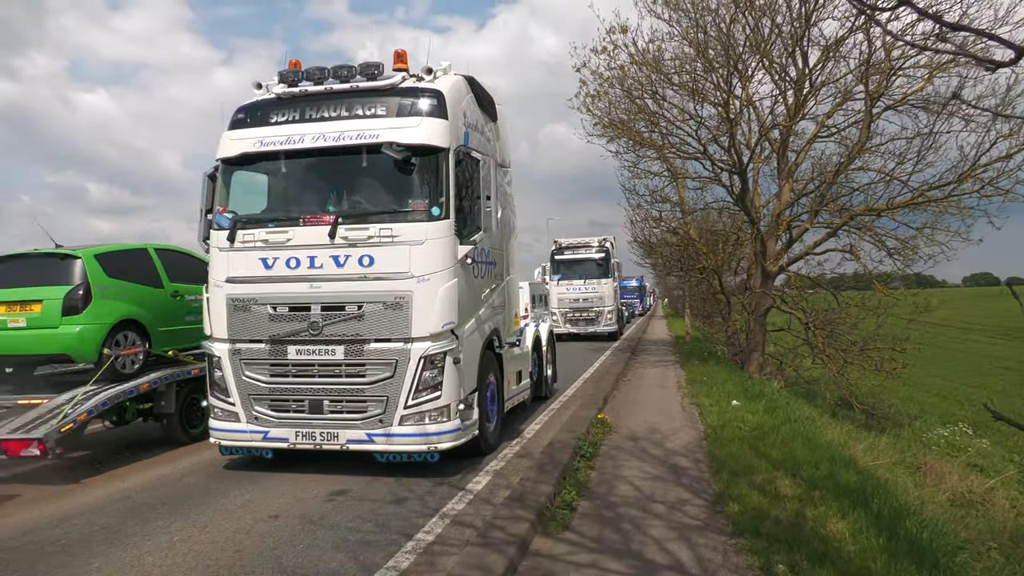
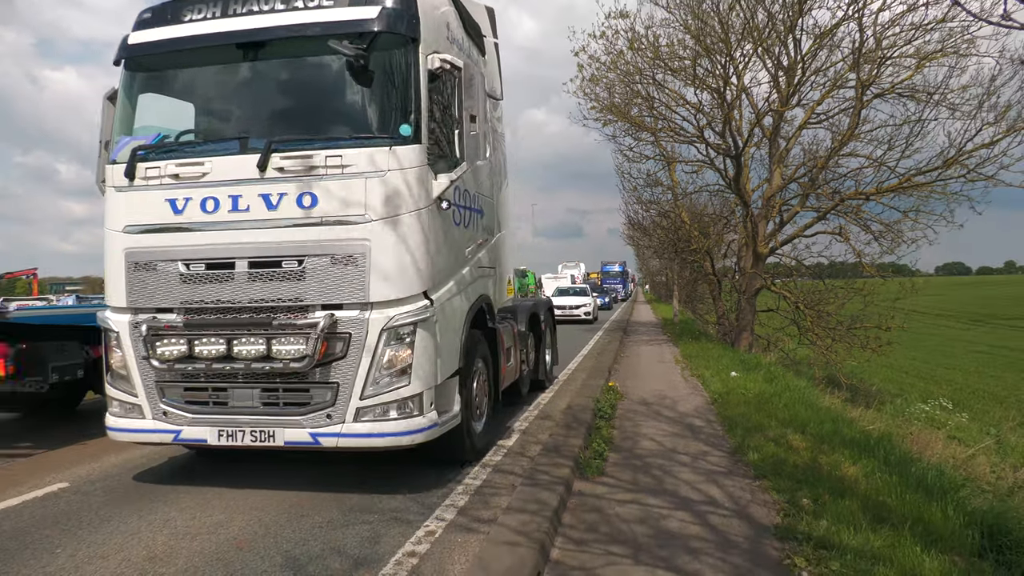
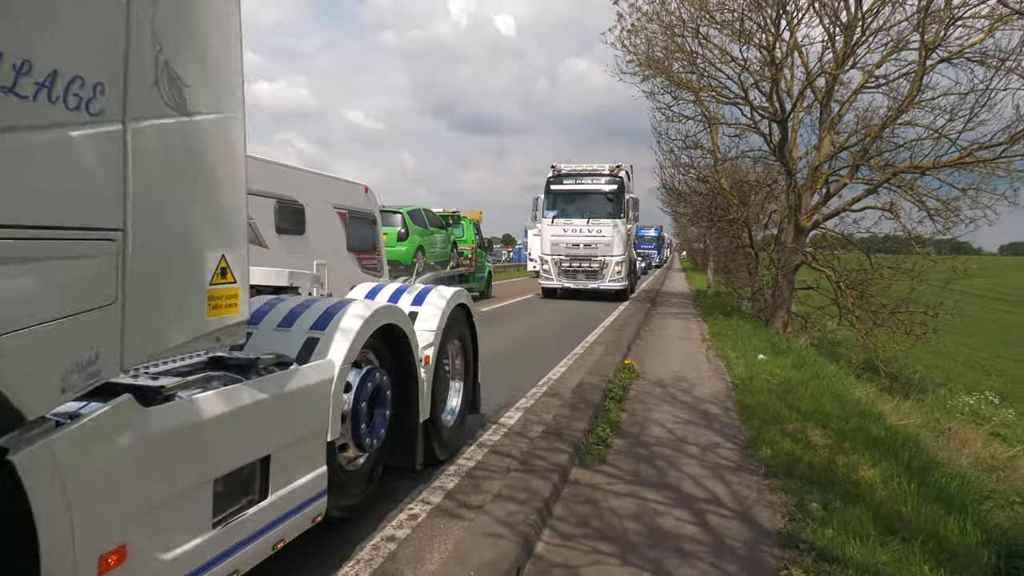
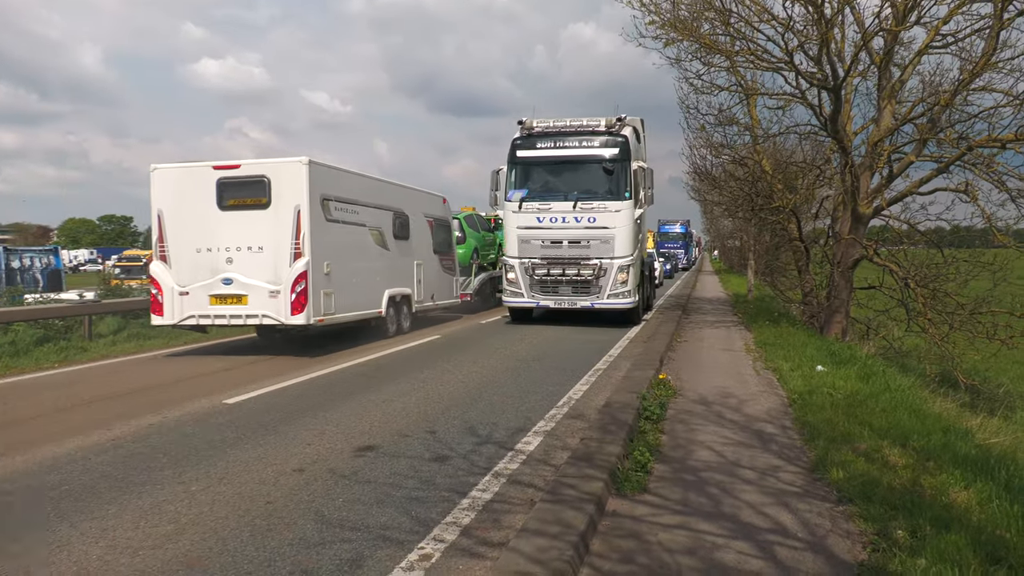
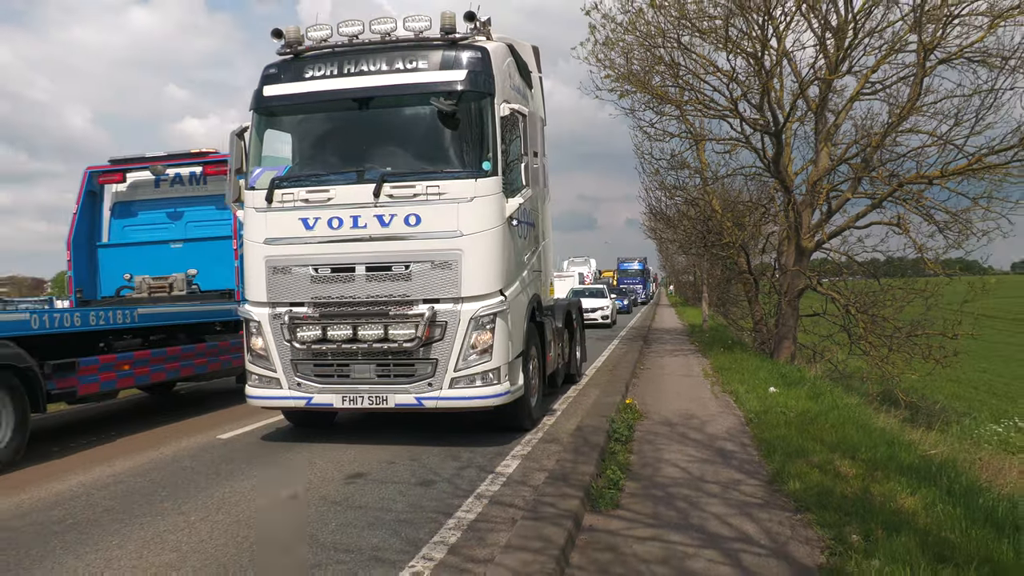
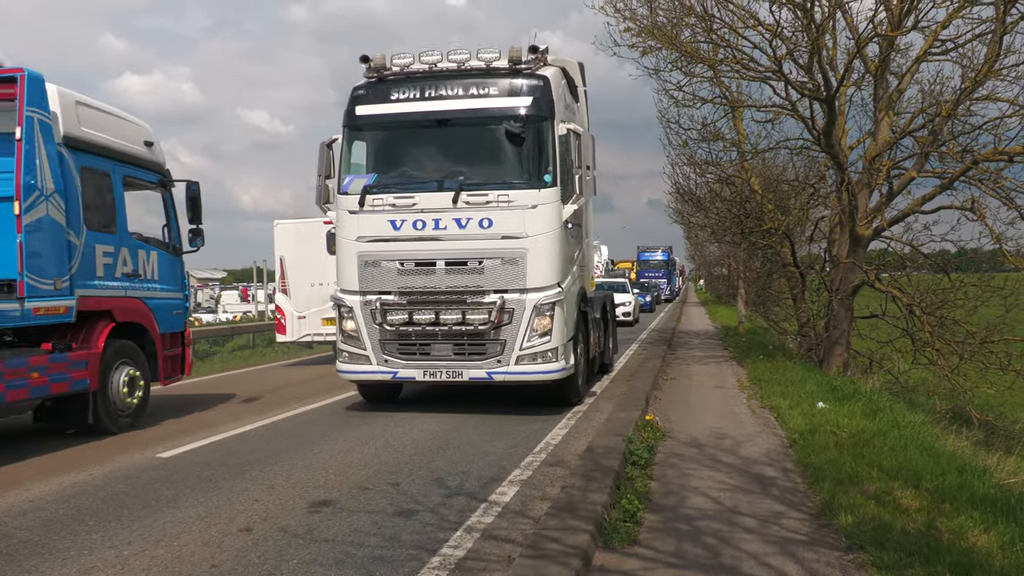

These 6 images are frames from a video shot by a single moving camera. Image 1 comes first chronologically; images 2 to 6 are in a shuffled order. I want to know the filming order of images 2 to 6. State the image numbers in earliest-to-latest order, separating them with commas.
3, 4, 6, 5, 2
